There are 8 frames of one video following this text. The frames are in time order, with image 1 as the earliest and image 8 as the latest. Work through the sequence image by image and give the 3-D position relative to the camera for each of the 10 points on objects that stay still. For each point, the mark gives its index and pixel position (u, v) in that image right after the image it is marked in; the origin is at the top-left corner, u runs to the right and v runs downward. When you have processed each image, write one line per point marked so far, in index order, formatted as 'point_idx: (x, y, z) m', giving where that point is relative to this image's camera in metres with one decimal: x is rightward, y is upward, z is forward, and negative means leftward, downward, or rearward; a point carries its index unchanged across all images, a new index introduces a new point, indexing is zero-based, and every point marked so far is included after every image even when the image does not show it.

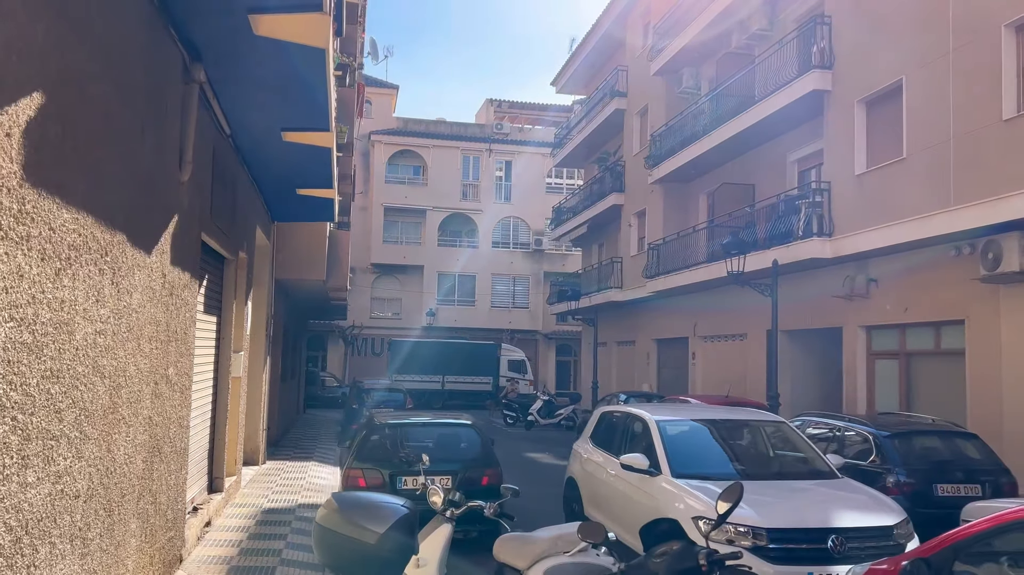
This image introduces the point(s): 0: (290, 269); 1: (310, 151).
0: (-3.8, +0.3, +15.0) m
1: (-2.3, +1.5, +9.9) m
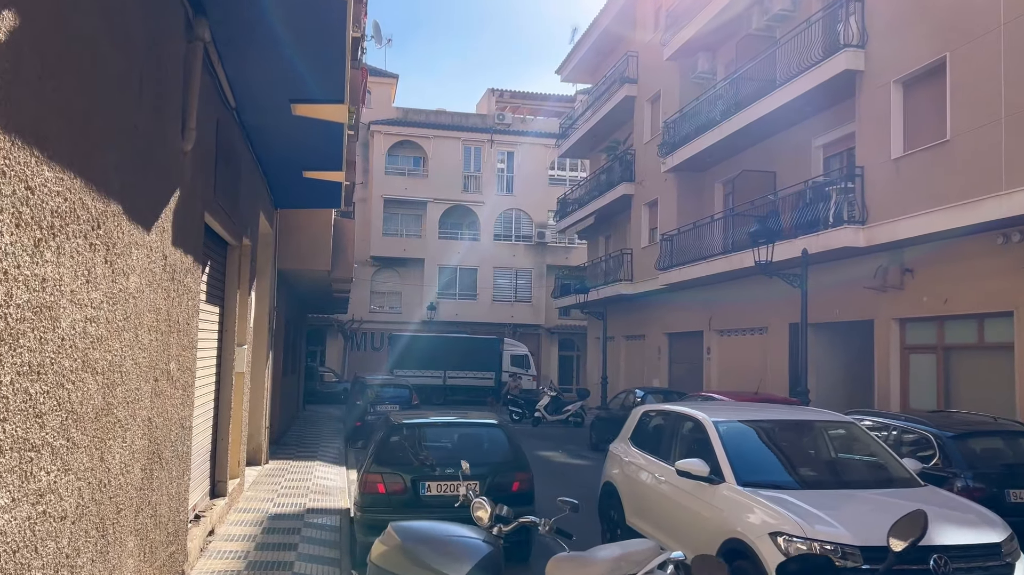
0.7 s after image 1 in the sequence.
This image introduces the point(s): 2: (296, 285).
0: (-3.5, +0.4, +14.2) m
1: (-2.0, +1.7, +9.2) m
2: (-4.0, 0.0, +16.6) m
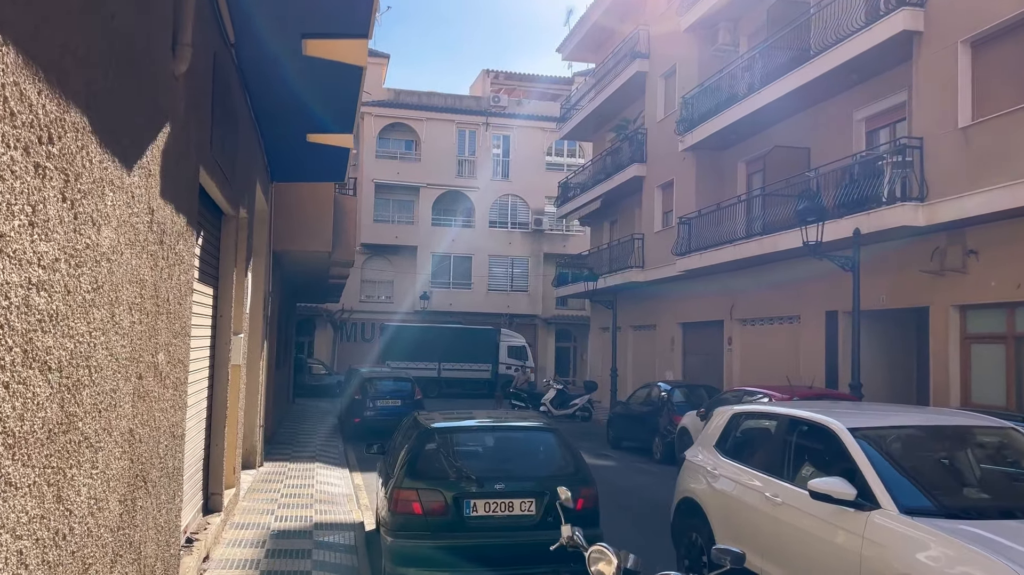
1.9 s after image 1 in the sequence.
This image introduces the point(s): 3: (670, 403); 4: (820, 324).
0: (-3.2, +0.7, +12.8) m
1: (-1.6, +1.9, +7.8) m
2: (-3.8, +0.3, +15.2) m
3: (+2.6, -1.9, +14.6) m
4: (+5.4, -0.6, +15.5) m
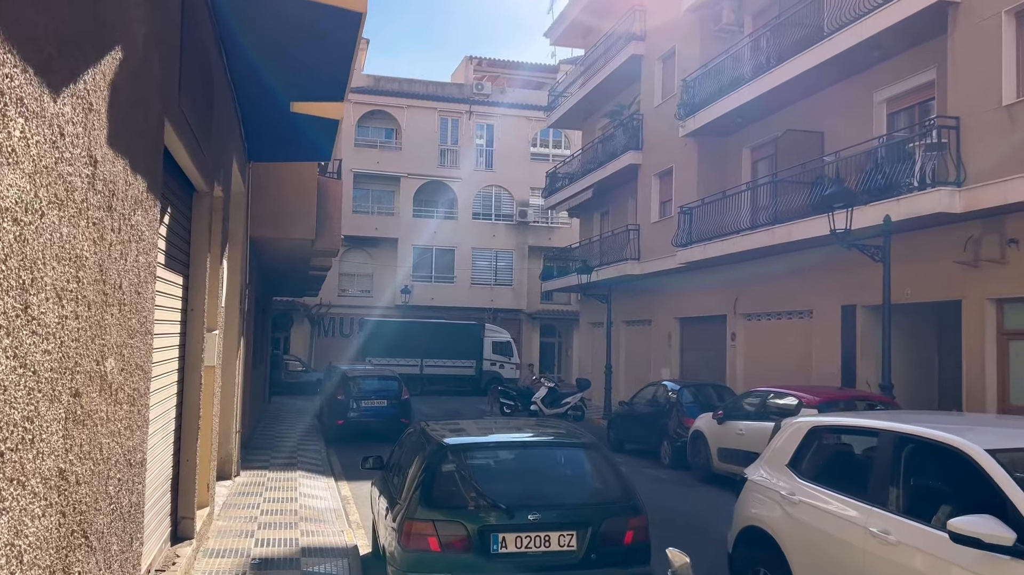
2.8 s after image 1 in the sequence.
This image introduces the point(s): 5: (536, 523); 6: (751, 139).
0: (-3.2, +0.8, +11.7) m
1: (-1.4, +1.9, +6.7) m
2: (-3.8, +0.4, +14.0) m
3: (+2.6, -1.8, +13.6) m
4: (+5.3, -0.5, +14.5) m
5: (+0.1, -1.3, +5.0) m
6: (+4.8, +3.0, +17.6) m
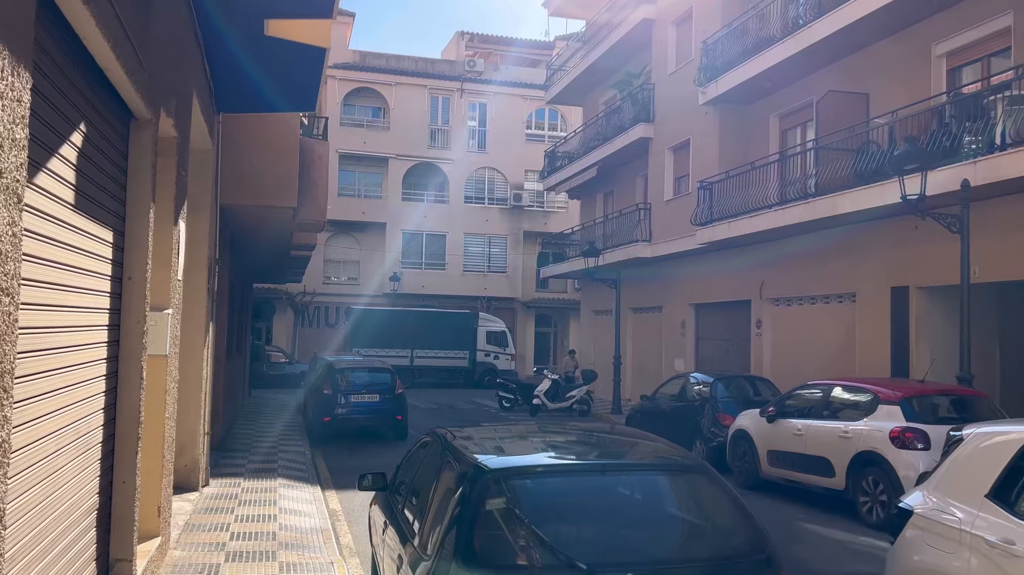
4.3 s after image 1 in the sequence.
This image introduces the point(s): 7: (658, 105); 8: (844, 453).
0: (-3.0, +1.1, +9.9) m
1: (-1.1, +2.2, +4.9) m
2: (-3.7, +0.7, +12.3) m
3: (+2.7, -1.5, +12.0) m
4: (+5.5, -0.2, +12.9) m
5: (+0.4, -1.1, +3.3) m
6: (+4.8, +3.3, +15.9) m
7: (+3.3, +4.1, +19.7) m
8: (+3.3, -1.6, +8.7) m
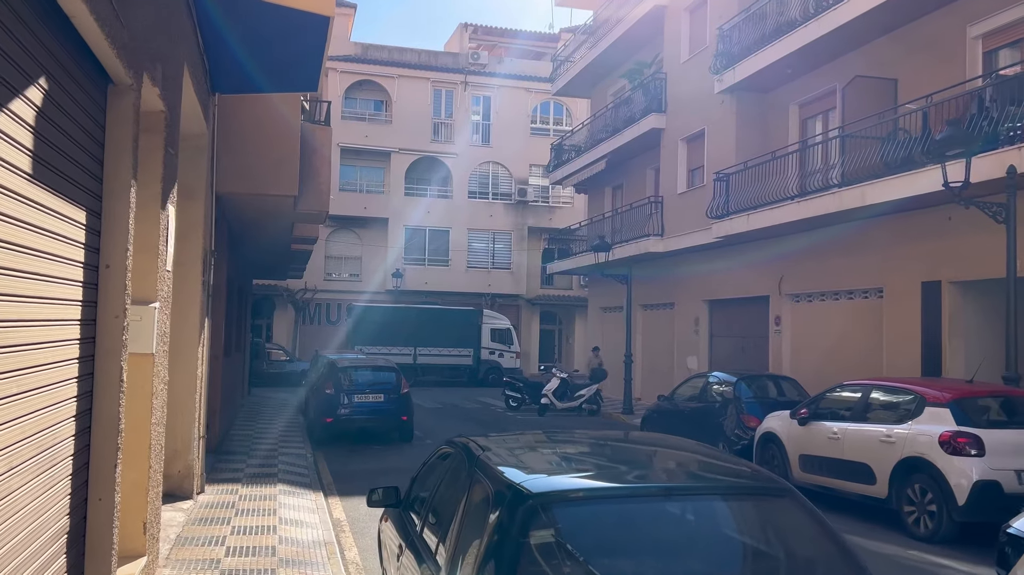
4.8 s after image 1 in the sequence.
0: (-2.9, +1.1, +9.3) m
1: (-1.0, +2.2, +4.3) m
2: (-3.5, +0.8, +11.6) m
3: (+2.9, -1.5, +11.3) m
4: (+5.6, -0.2, +12.3) m
5: (+0.6, -1.1, +2.7) m
6: (+5.0, +3.4, +15.3) m
7: (+3.4, +4.2, +19.1) m
8: (+3.4, -1.6, +8.1) m
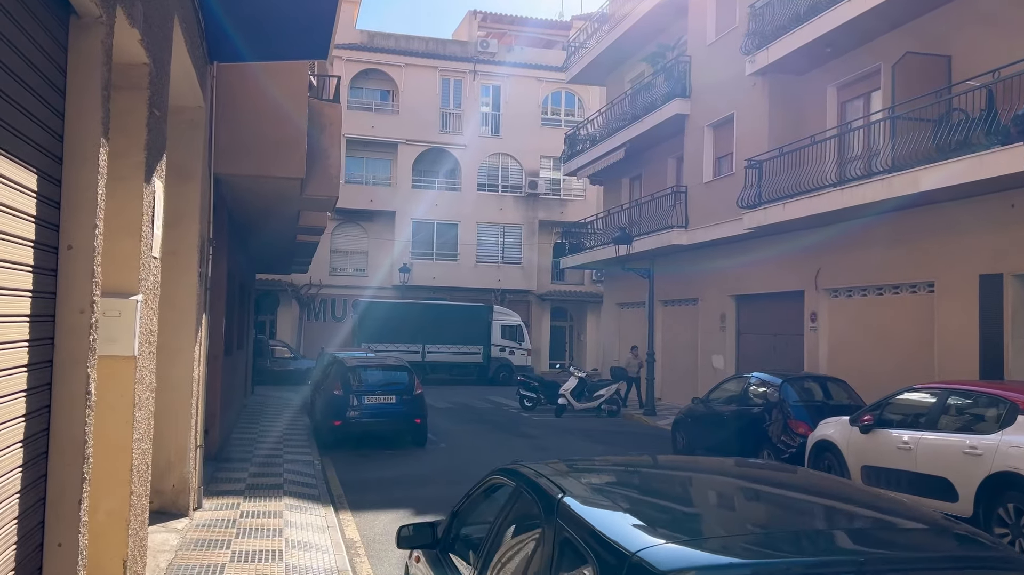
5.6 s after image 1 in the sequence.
0: (-2.6, +1.2, +8.4) m
1: (-0.7, +2.3, +3.4) m
2: (-3.2, +0.9, +10.7) m
3: (+3.2, -1.4, +10.4) m
4: (+5.9, -0.1, +11.4) m
5: (+0.9, -1.0, +1.7) m
6: (+5.3, +3.5, +14.4) m
7: (+3.8, +4.3, +18.2) m
8: (+3.7, -1.5, +7.1) m
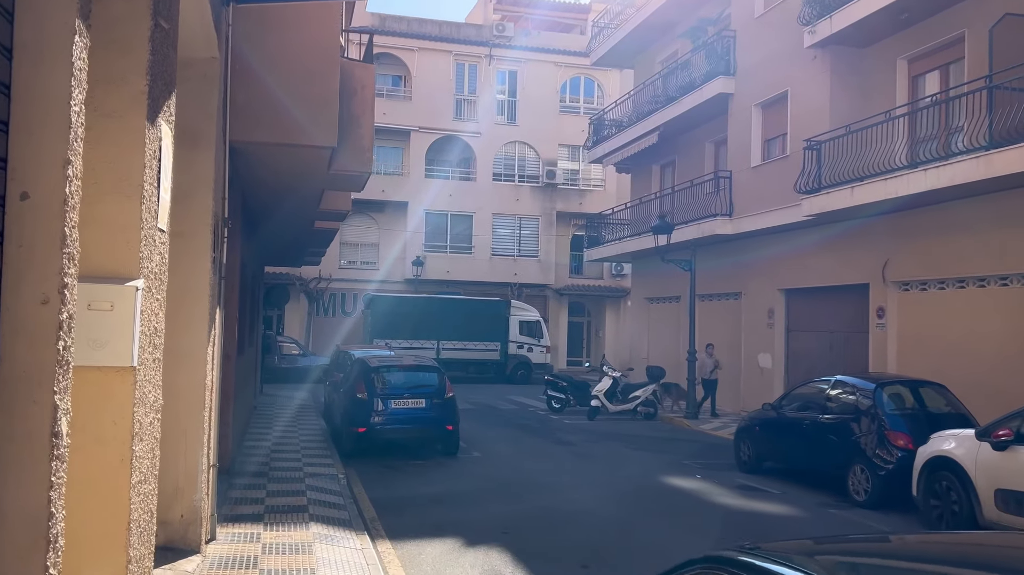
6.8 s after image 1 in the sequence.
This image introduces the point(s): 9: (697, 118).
0: (-2.0, +1.3, +7.0) m
1: (-0.1, +2.3, +2.0) m
2: (-2.7, +1.0, +9.4) m
3: (+3.8, -1.3, +9.1) m
4: (+6.5, 0.0, +10.0) m
5: (+1.4, -1.0, +0.4) m
6: (+5.9, +3.6, +13.0) m
7: (+4.3, +4.4, +16.8) m
8: (+4.3, -1.4, +5.8) m
9: (+3.9, +3.6, +18.6) m
